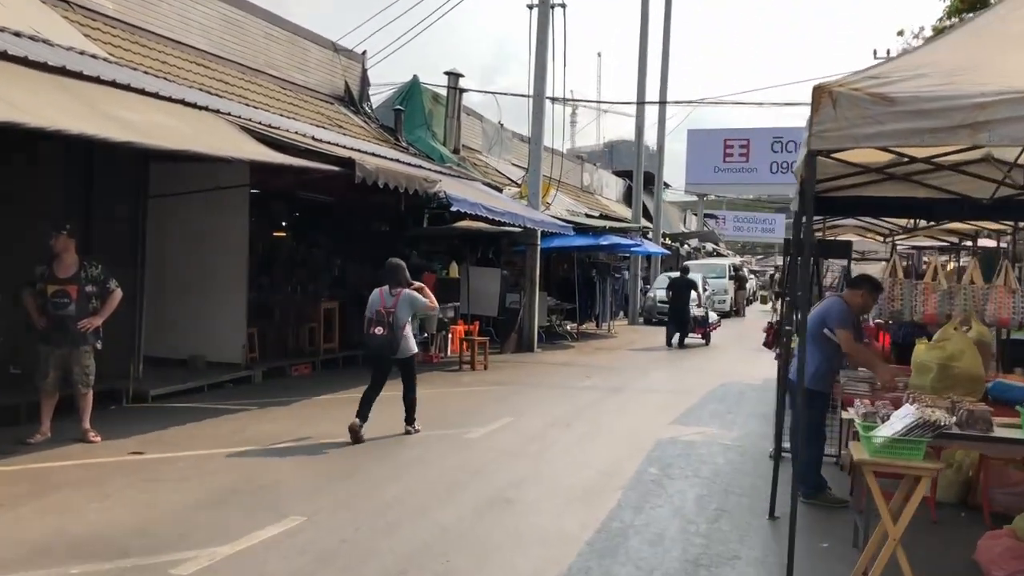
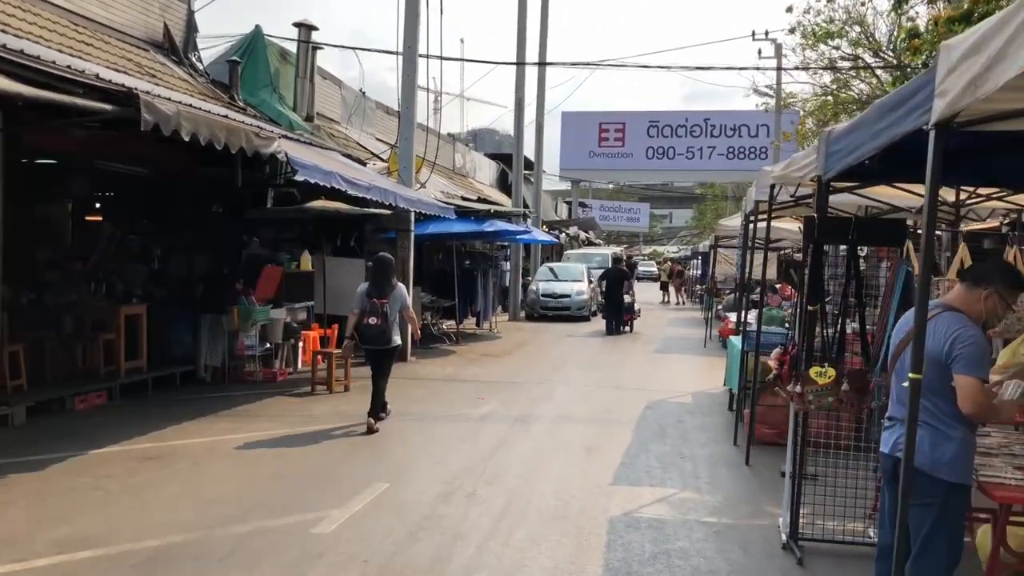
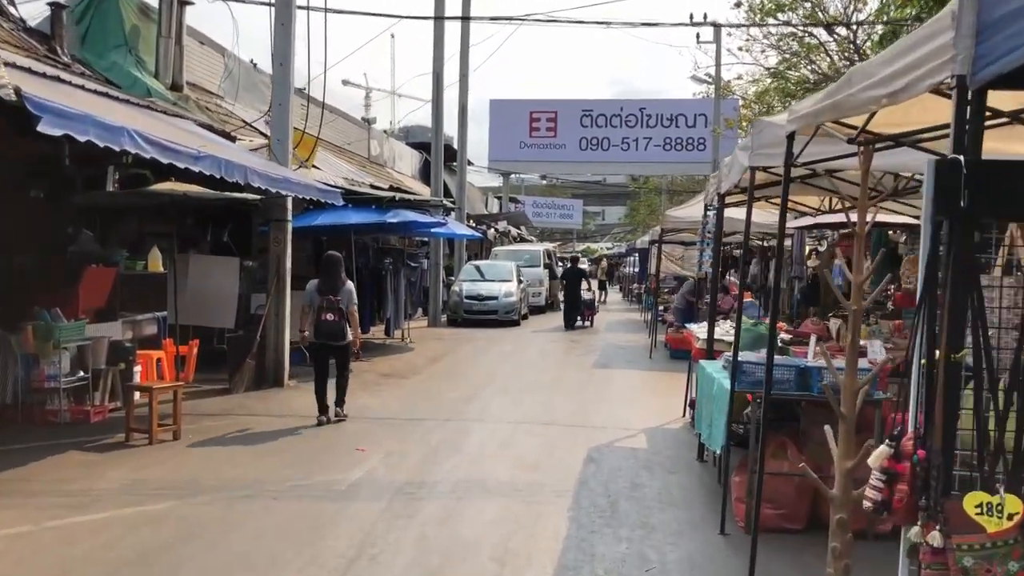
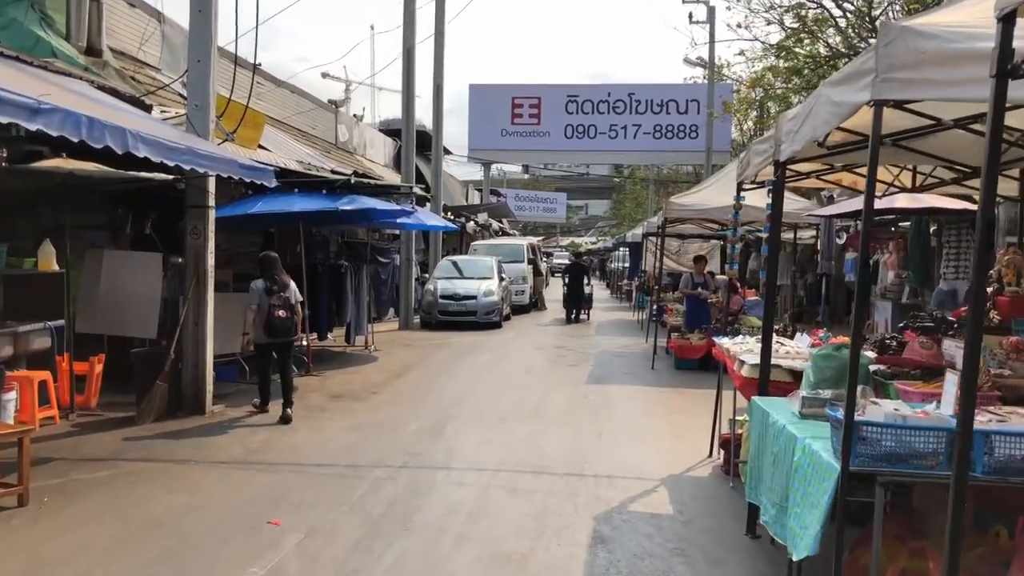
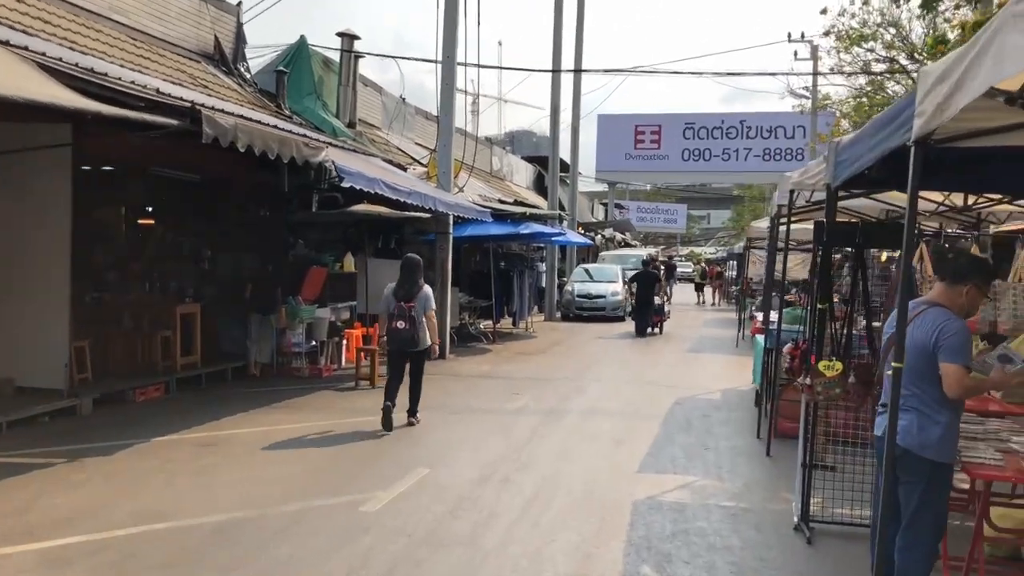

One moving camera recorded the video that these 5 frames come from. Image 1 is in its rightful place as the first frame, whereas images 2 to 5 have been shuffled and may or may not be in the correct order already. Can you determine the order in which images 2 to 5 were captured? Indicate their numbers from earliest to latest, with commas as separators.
5, 2, 3, 4
